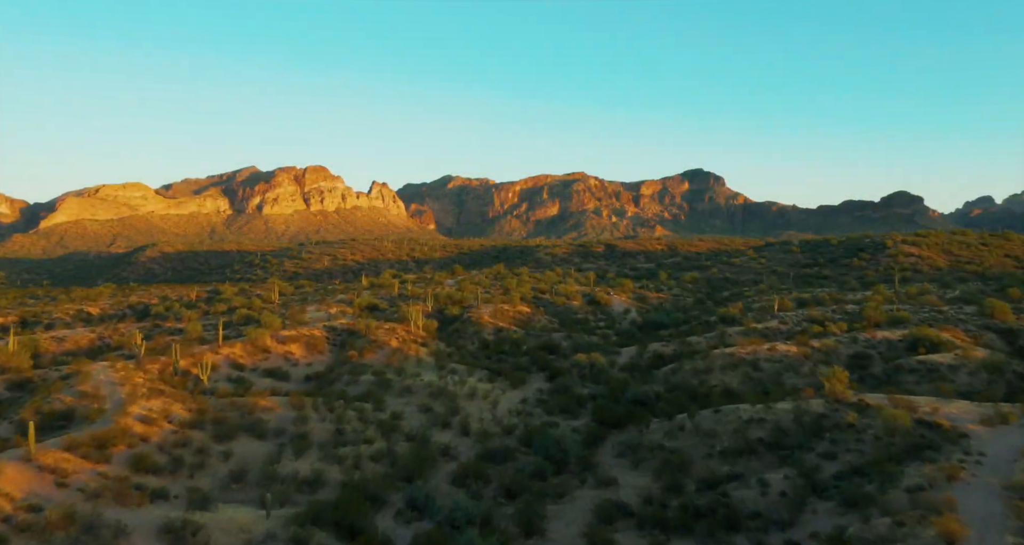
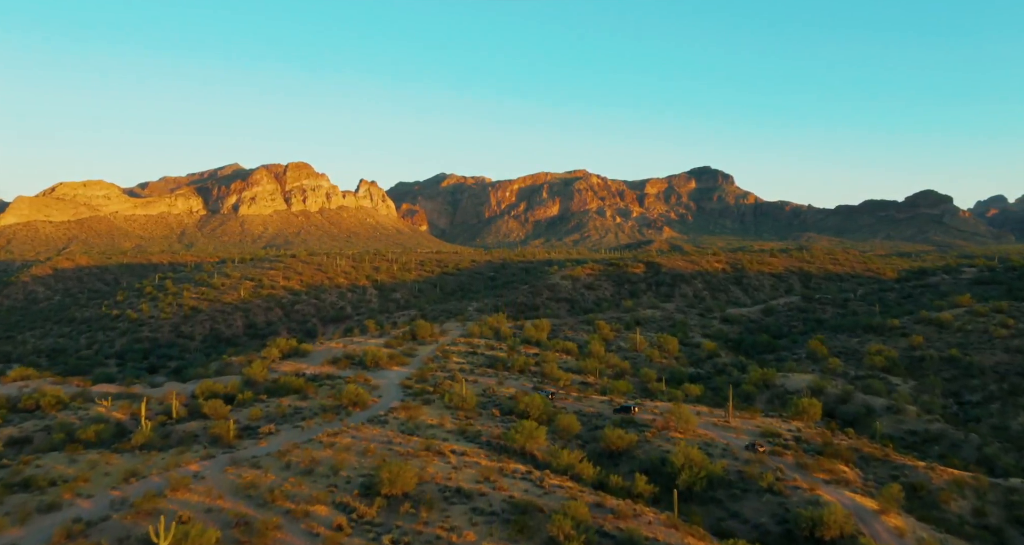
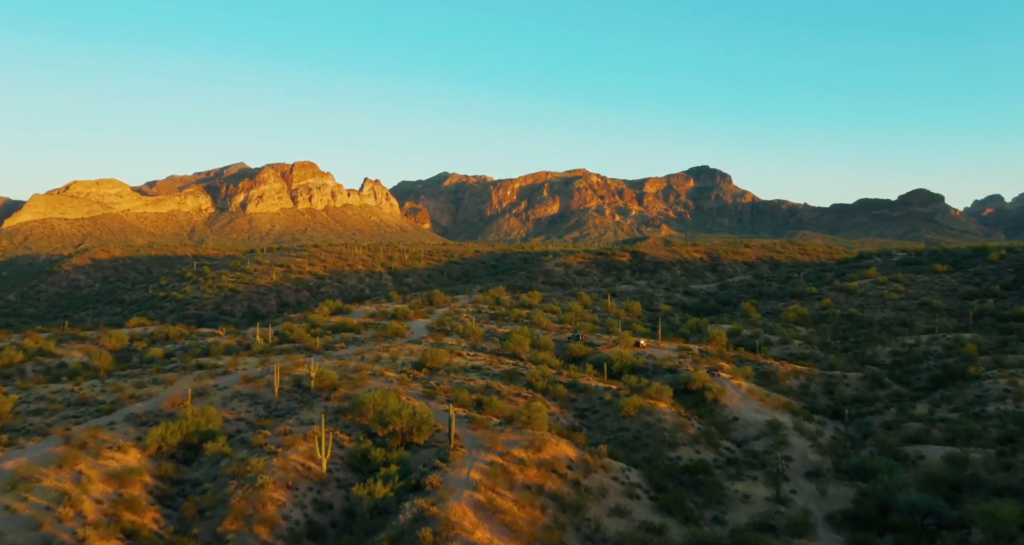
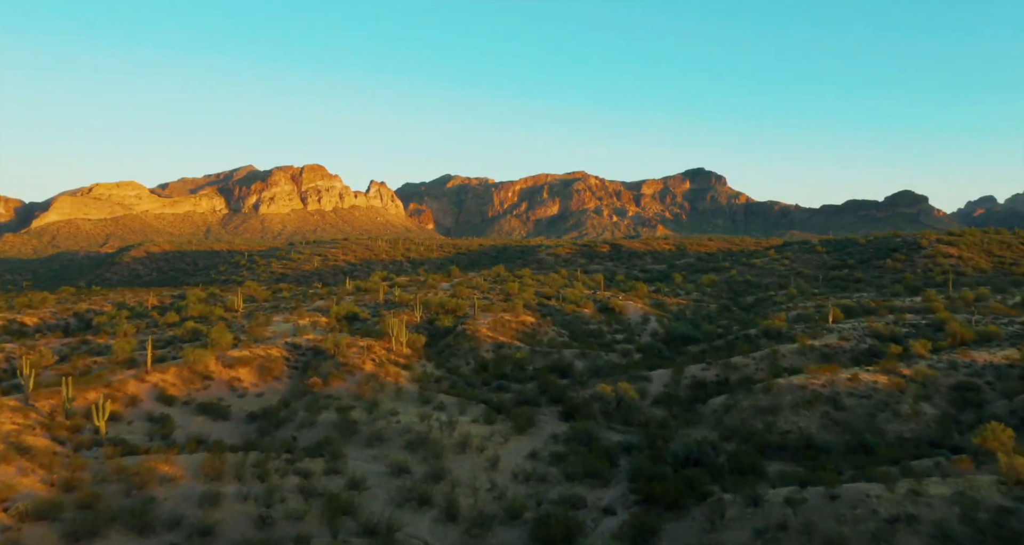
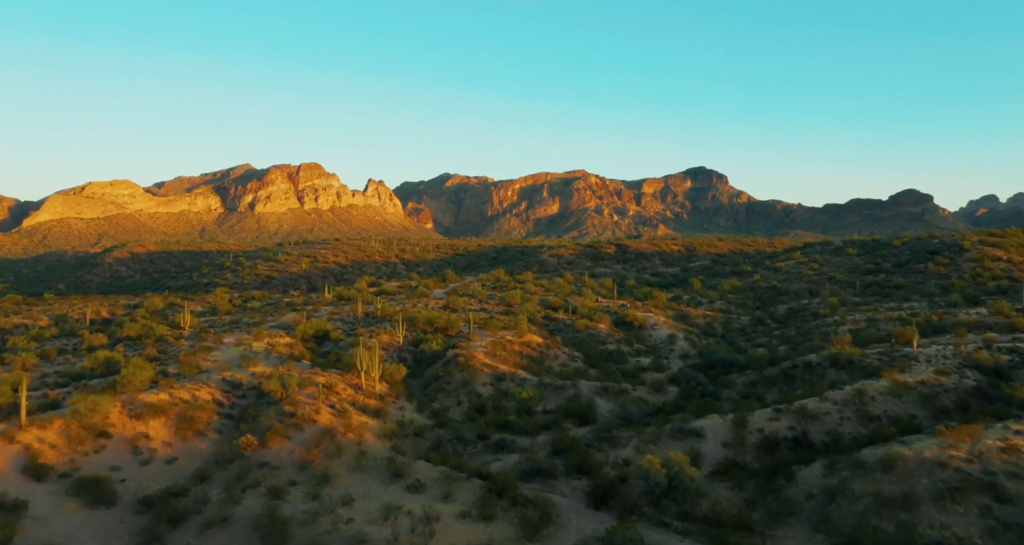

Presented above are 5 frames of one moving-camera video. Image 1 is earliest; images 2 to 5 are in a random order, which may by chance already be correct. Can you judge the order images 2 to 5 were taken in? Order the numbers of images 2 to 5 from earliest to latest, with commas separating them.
4, 5, 3, 2
